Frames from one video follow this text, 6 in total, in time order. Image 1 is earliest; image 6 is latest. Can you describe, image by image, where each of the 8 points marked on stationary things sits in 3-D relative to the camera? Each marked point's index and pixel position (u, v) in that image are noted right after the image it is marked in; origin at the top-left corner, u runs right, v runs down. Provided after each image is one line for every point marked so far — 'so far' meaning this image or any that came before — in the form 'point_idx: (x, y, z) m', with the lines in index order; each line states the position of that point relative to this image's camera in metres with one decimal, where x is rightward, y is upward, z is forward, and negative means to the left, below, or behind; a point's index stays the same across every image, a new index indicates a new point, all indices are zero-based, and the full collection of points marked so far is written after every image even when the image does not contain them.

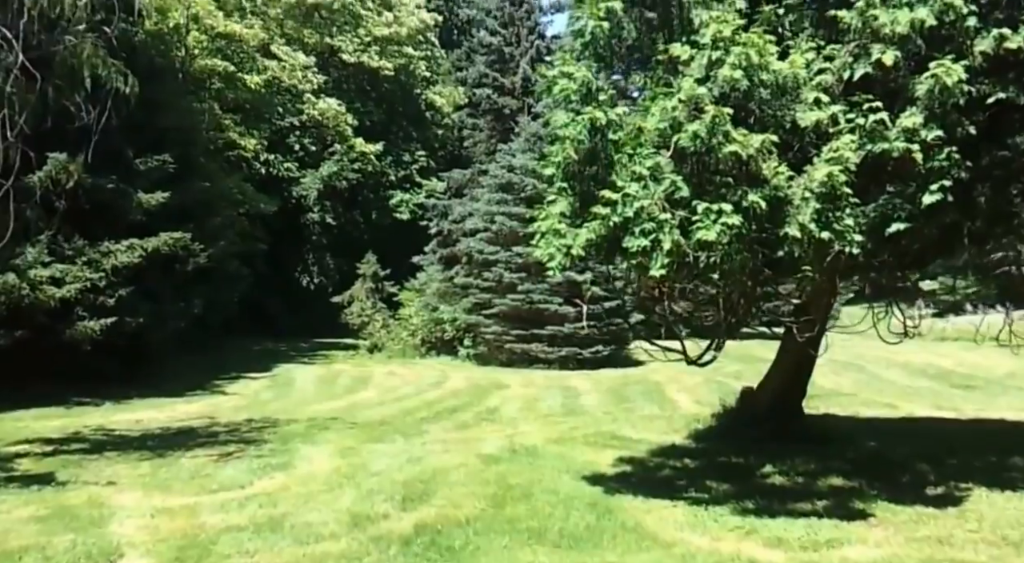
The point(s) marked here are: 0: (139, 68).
0: (-6.0, +3.2, +17.7) m
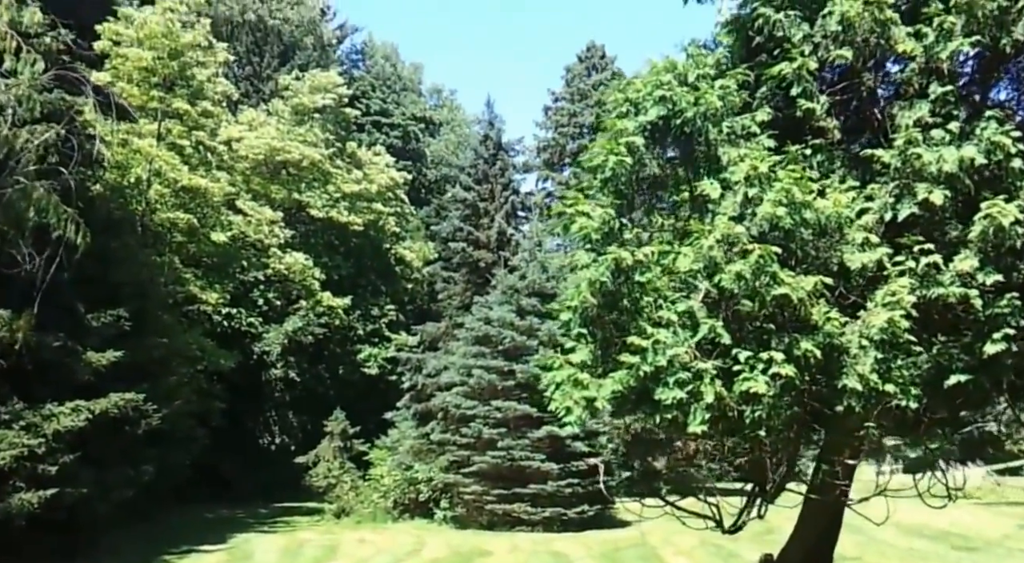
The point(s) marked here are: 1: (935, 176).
0: (-6.2, +0.9, +16.9) m
1: (+3.0, +0.8, +8.1) m
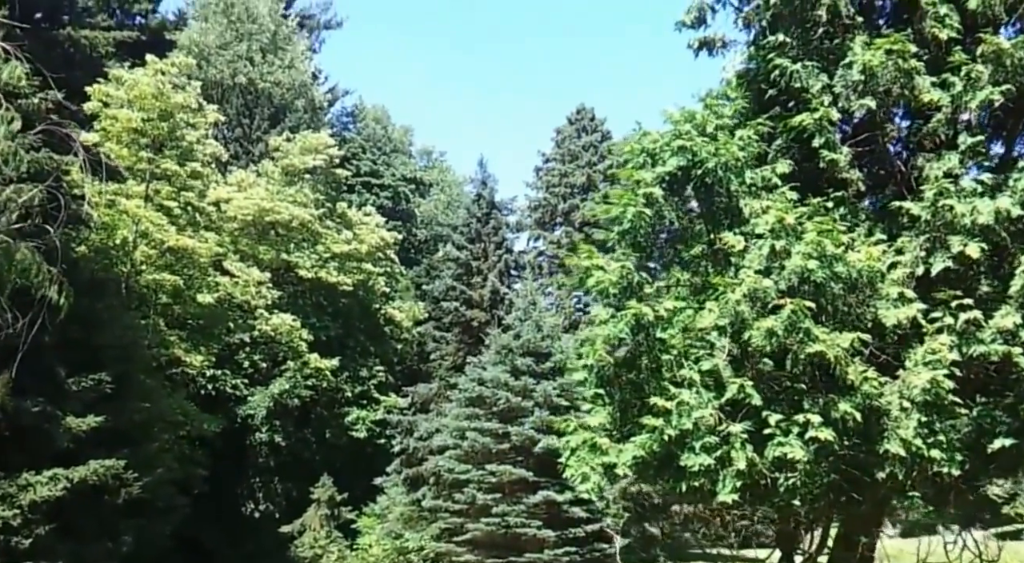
0: (-6.2, 0.0, +16.4) m
1: (+3.1, +0.4, +7.8) m
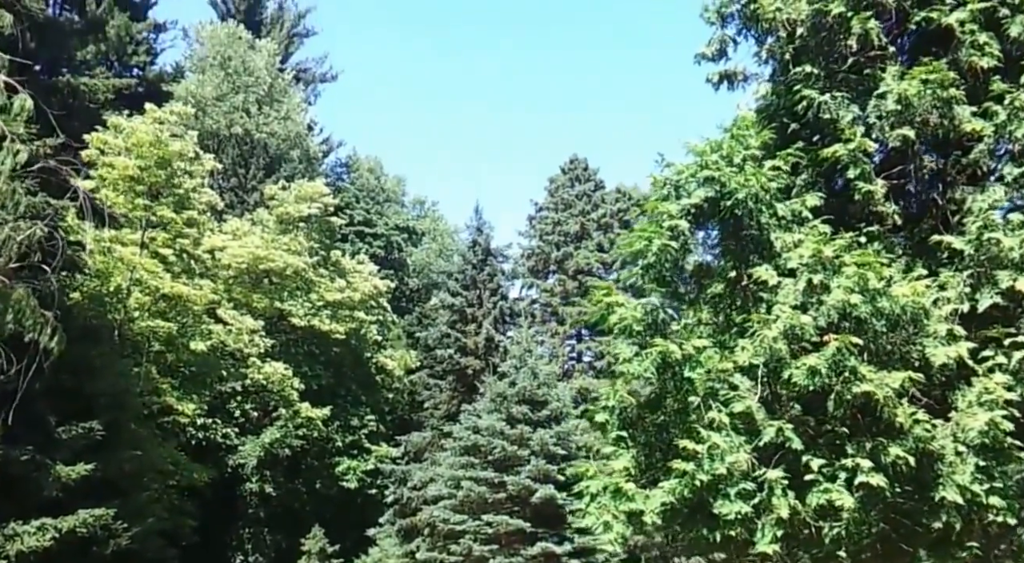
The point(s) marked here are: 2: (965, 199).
0: (-6.1, -0.5, +15.9) m
1: (+3.3, +0.1, +7.3) m
2: (+3.3, +0.6, +8.4) m
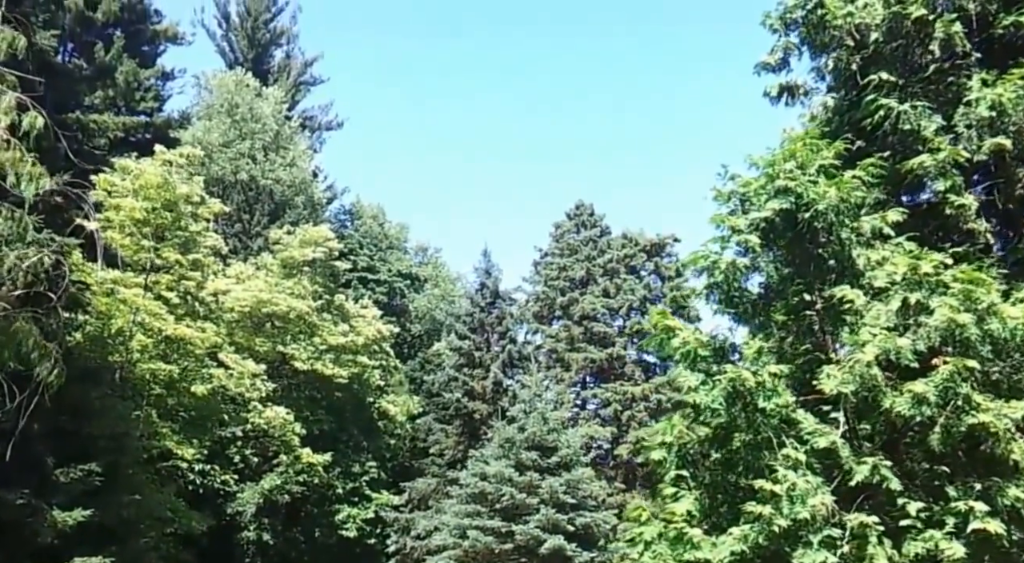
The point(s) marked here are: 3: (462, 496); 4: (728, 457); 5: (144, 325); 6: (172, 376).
0: (-5.8, -0.9, +15.1) m
1: (+3.6, 0.0, +6.5) m
2: (+3.6, +0.4, +7.6) m
3: (-0.6, -3.6, +19.1) m
4: (+1.3, -1.0, +6.7) m
5: (-6.3, -0.4, +19.5) m
6: (-5.9, -1.5, +20.1) m
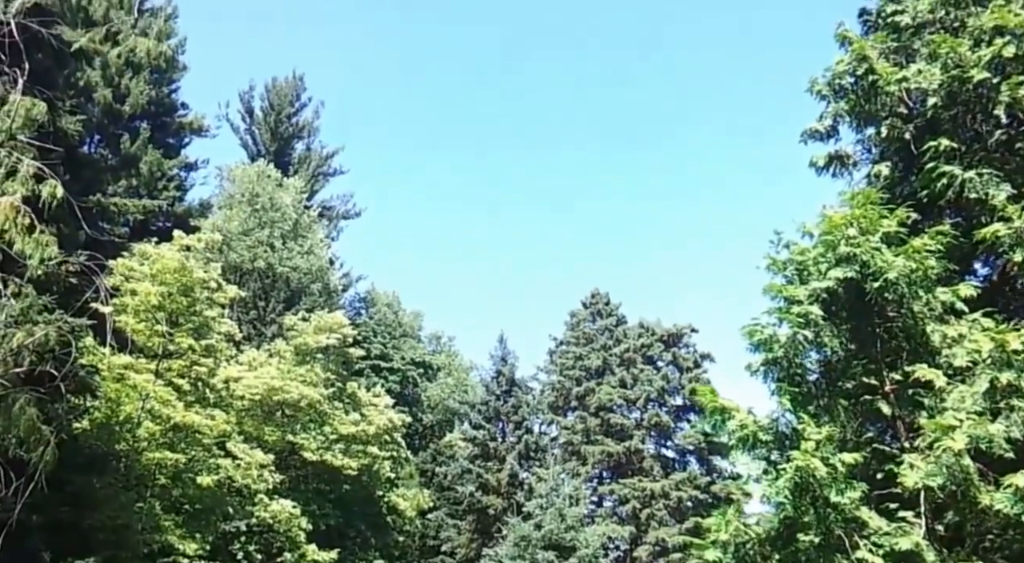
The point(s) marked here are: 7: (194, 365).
0: (-5.6, -1.9, +14.4) m
1: (+3.7, -0.4, +5.8) m
2: (+3.8, -0.1, +6.8) m
3: (-0.3, -5.0, +18.0) m
4: (+1.5, -1.5, +5.9) m
5: (-5.9, -1.8, +18.8) m
6: (-5.6, -2.9, +19.3) m
7: (-5.8, -1.2, +20.5) m
